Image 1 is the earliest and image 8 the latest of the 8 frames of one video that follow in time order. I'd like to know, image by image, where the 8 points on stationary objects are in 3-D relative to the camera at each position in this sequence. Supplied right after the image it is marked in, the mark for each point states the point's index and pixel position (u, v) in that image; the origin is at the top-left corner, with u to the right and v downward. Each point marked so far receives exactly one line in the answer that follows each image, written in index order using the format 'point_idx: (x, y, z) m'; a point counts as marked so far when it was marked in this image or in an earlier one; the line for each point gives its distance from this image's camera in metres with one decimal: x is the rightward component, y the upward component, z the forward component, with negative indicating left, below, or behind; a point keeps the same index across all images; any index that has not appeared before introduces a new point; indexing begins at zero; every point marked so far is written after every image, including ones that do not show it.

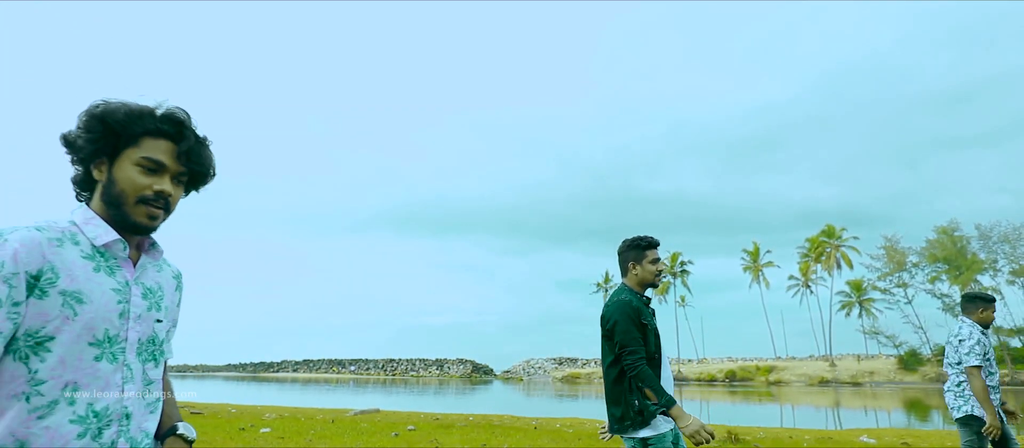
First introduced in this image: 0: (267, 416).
0: (-5.9, -4.7, +13.8) m
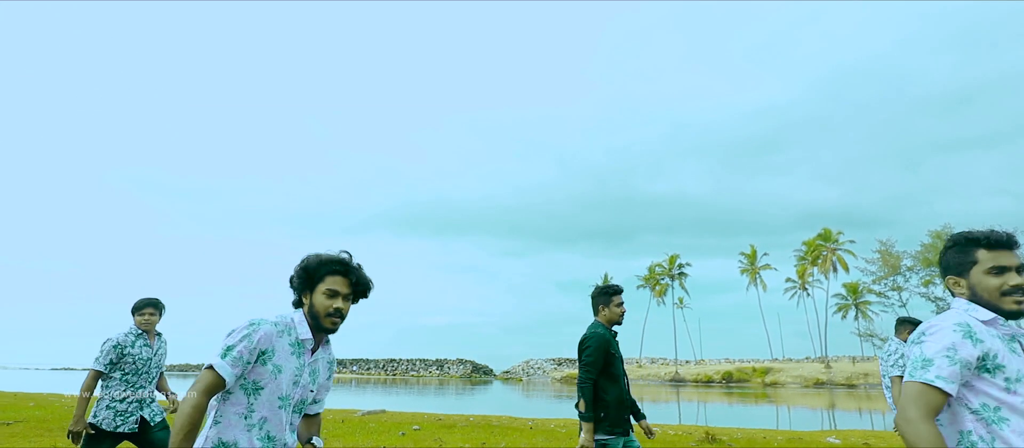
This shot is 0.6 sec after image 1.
0: (-5.9, -5.0, +14.7) m
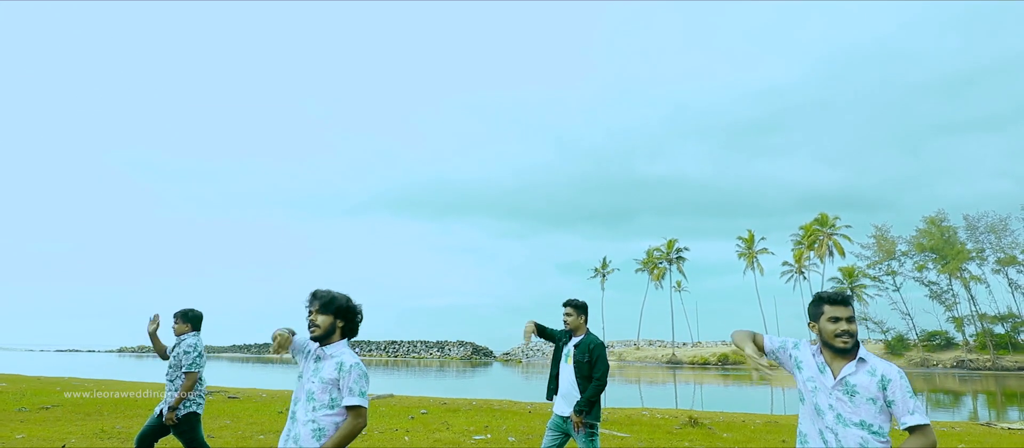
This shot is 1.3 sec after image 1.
0: (-5.9, -4.9, +15.8) m
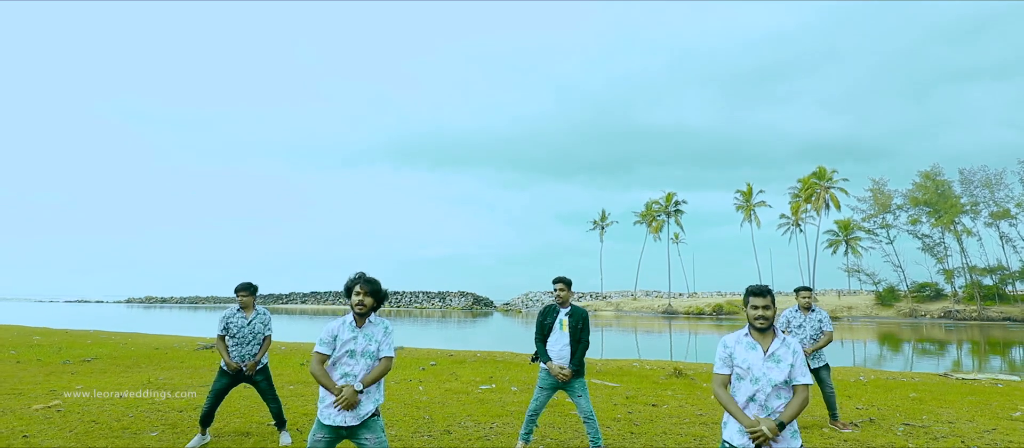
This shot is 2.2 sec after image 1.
0: (-5.9, -3.9, +17.1) m
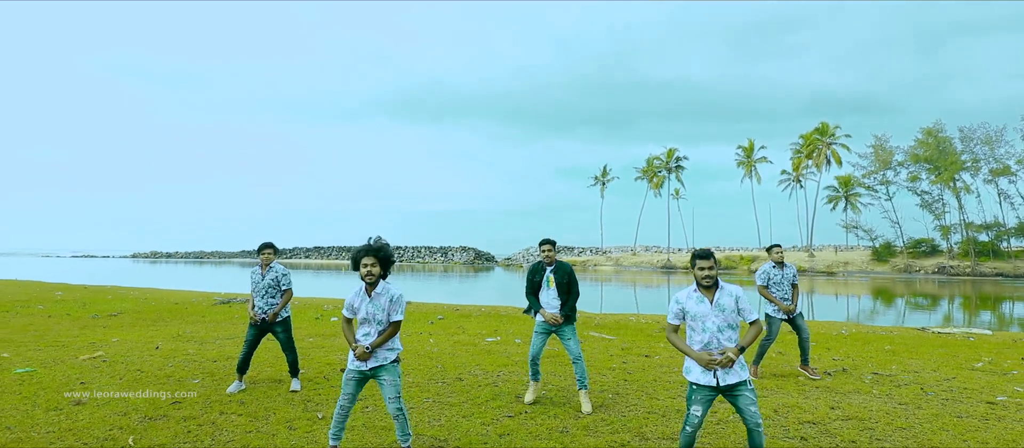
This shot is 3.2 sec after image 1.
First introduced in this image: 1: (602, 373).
0: (-5.8, -2.7, +18.0) m
1: (+1.4, -2.4, +9.0) m
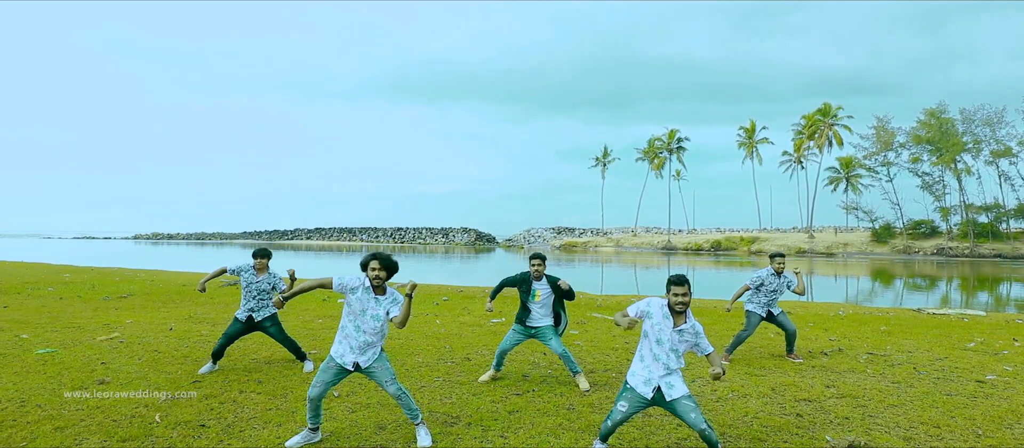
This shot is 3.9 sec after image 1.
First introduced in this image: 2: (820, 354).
0: (-5.7, -2.1, +18.3) m
1: (+1.5, -2.1, +9.3) m
2: (+5.3, -2.2, +9.7) m
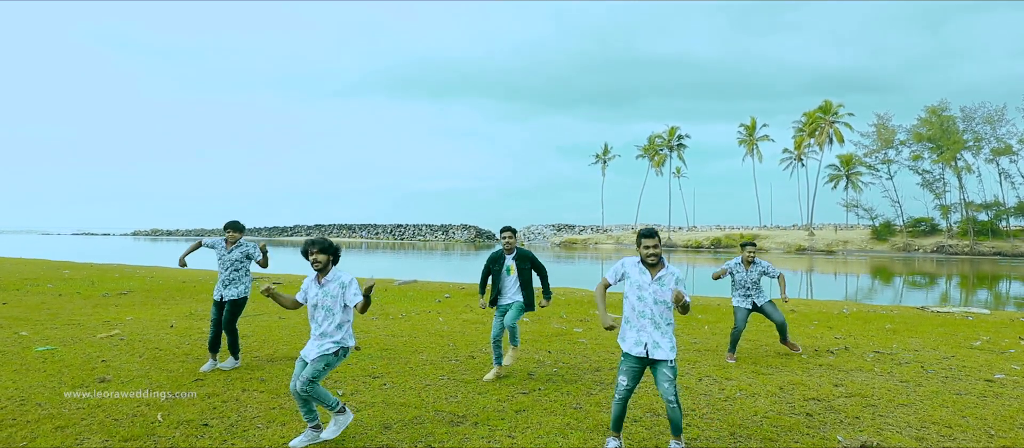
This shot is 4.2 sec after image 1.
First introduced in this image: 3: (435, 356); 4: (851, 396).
0: (-5.6, -2.0, +18.2) m
1: (+1.6, -2.1, +9.3) m
2: (+5.3, -2.2, +9.6) m
3: (-1.2, -2.0, +8.7) m
4: (+4.2, -2.1, +7.0) m
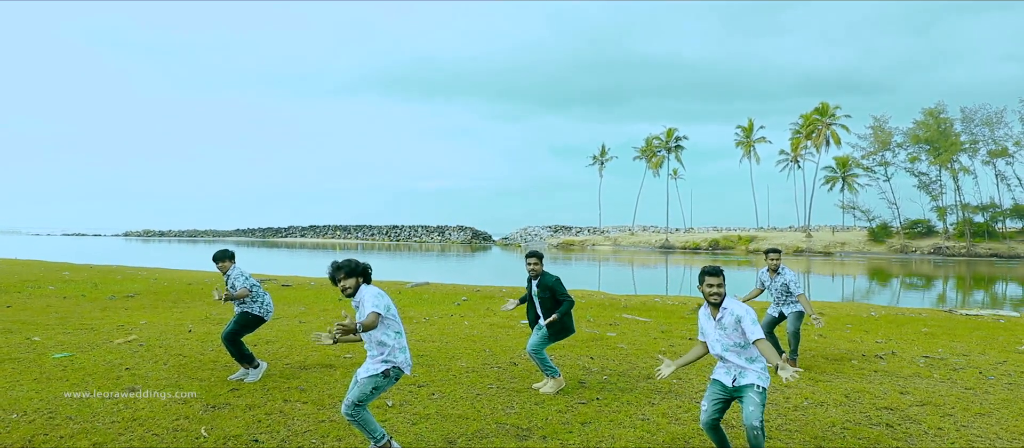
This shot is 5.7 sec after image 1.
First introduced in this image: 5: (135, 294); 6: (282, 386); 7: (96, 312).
0: (-5.1, -2.0, +17.8) m
1: (+2.2, -2.1, +8.9) m
2: (+5.9, -2.2, +9.3) m
3: (-0.6, -2.0, +8.3) m
4: (+4.8, -2.1, +6.7) m
5: (-11.0, -2.0, +16.7) m
6: (-2.9, -2.0, +7.1) m
7: (-9.7, -2.0, +13.3) m
